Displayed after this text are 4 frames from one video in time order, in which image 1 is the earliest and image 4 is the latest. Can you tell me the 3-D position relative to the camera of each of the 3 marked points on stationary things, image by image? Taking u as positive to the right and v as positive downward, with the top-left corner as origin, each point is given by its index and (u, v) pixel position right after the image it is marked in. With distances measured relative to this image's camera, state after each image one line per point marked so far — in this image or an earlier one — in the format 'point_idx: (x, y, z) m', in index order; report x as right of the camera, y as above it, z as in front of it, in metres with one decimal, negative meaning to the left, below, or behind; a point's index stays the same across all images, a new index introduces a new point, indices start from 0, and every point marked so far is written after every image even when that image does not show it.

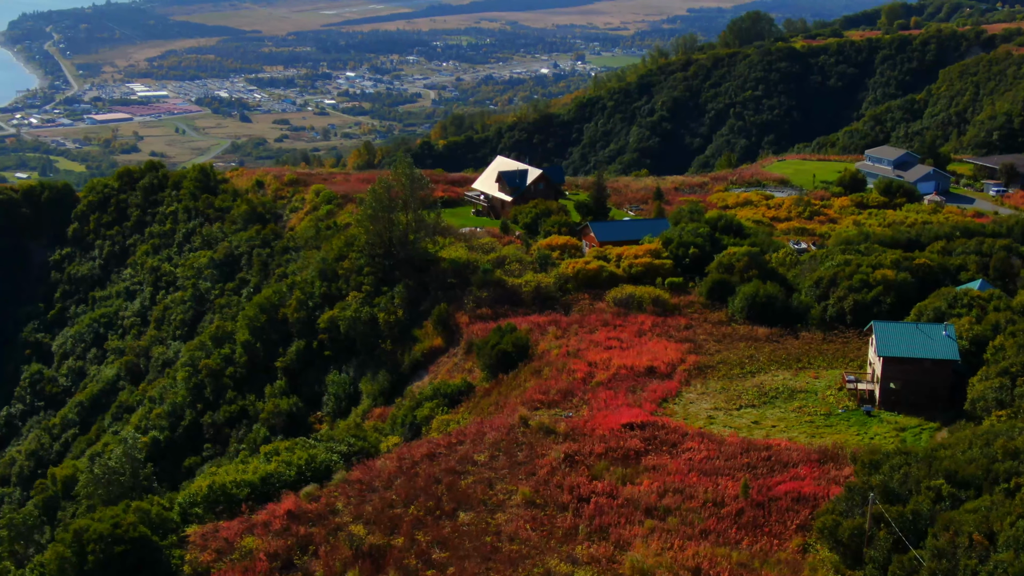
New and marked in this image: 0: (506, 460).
0: (-0.1, -2.2, +19.3) m
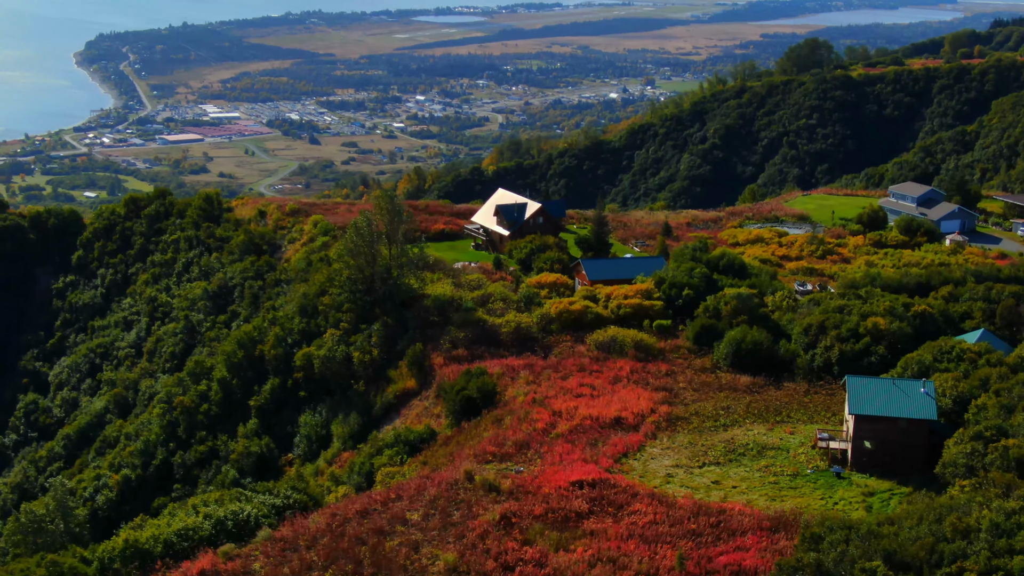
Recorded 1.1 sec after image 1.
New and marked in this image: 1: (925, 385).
0: (-0.9, -2.8, +18.1) m
1: (+5.5, -1.3, +19.8) m
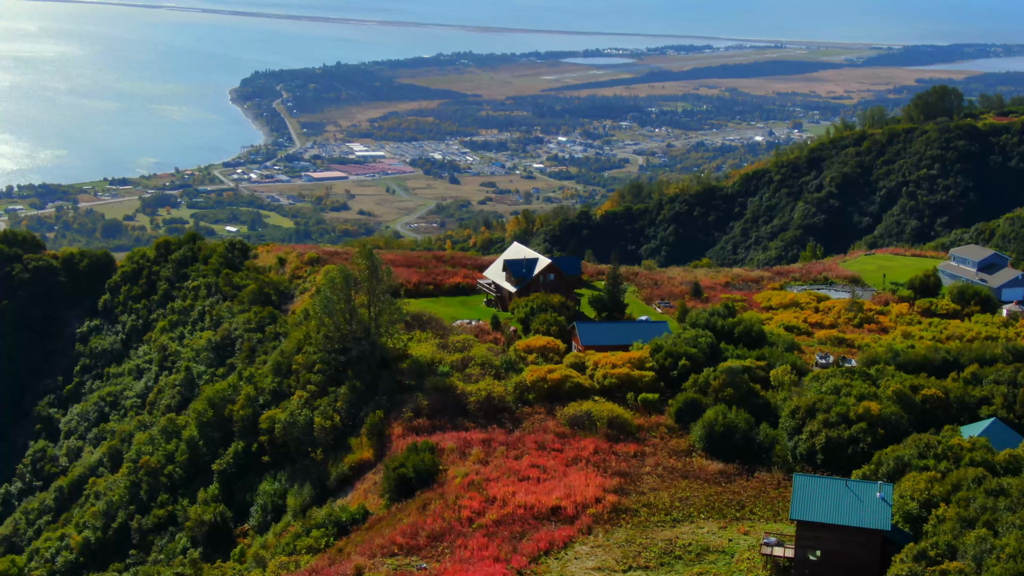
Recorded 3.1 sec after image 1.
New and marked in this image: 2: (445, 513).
0: (-2.2, -3.6, +16.1) m
1: (+4.3, -2.3, +17.3) m
2: (-0.9, -3.0, +19.7) m
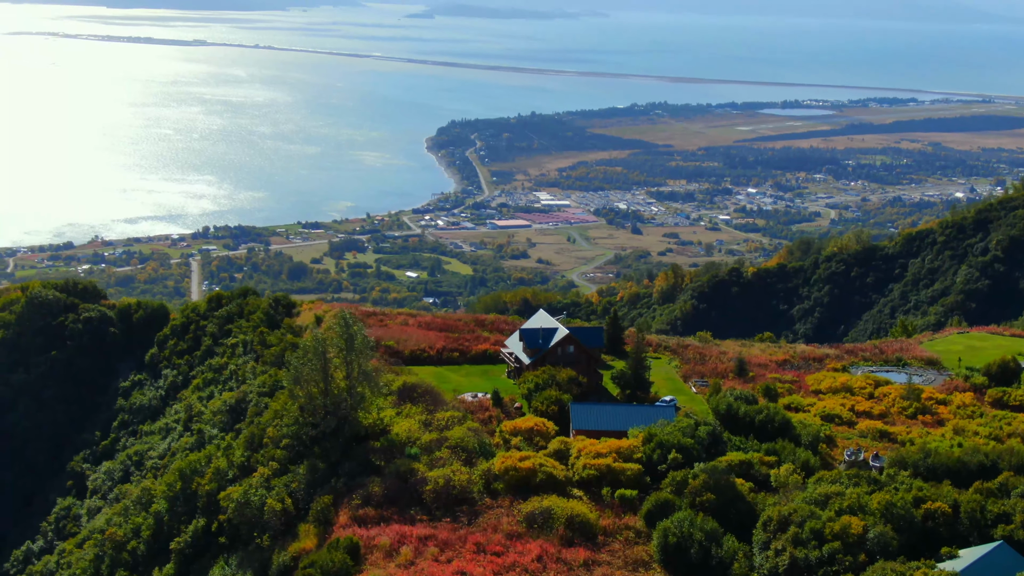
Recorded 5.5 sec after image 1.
0: (-3.9, -4.4, +14.0) m
1: (+2.7, -3.3, +14.3) m
2: (-2.1, -3.9, +17.4) m
